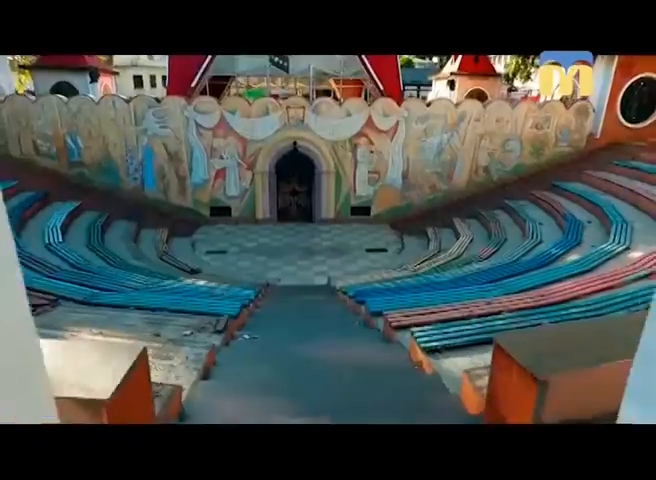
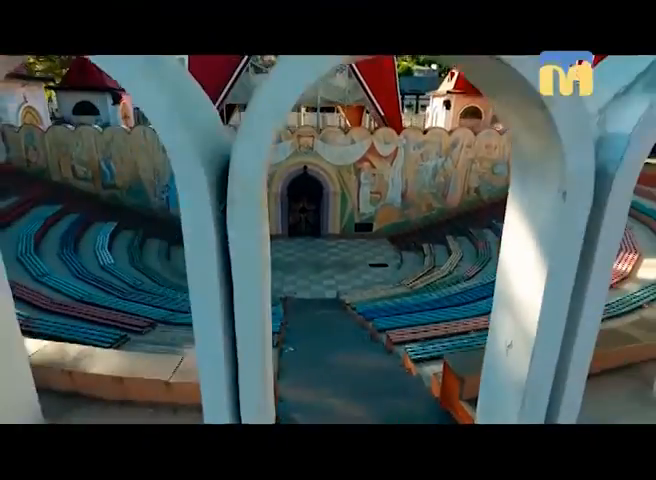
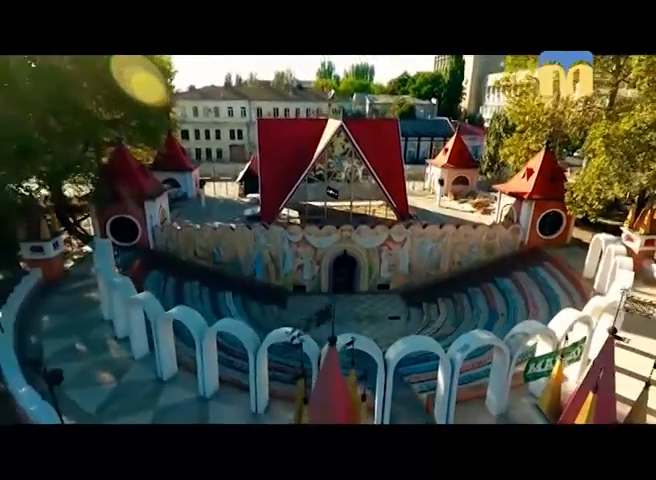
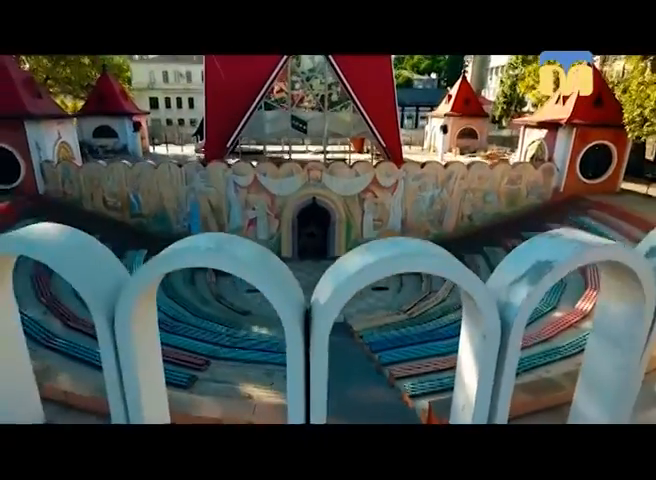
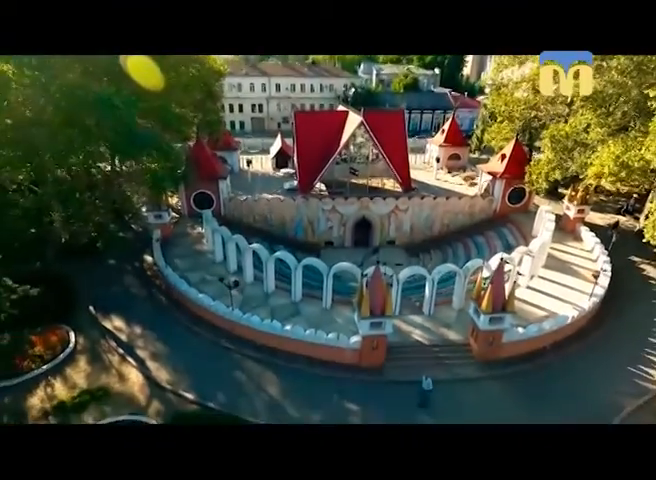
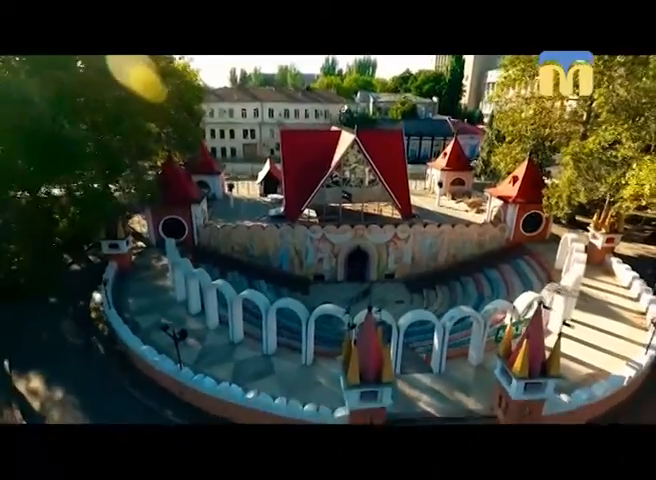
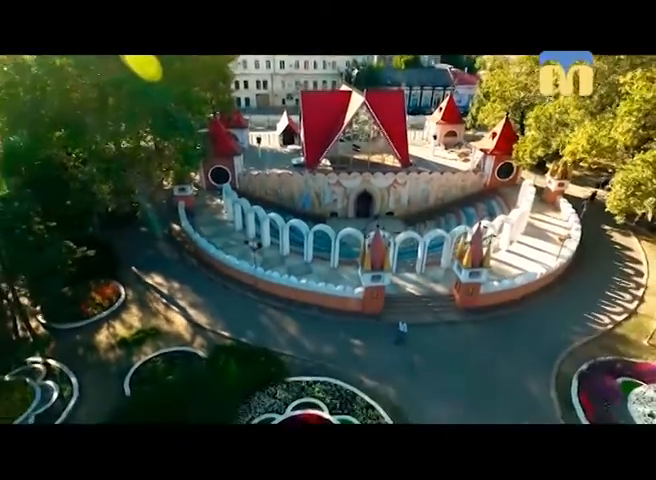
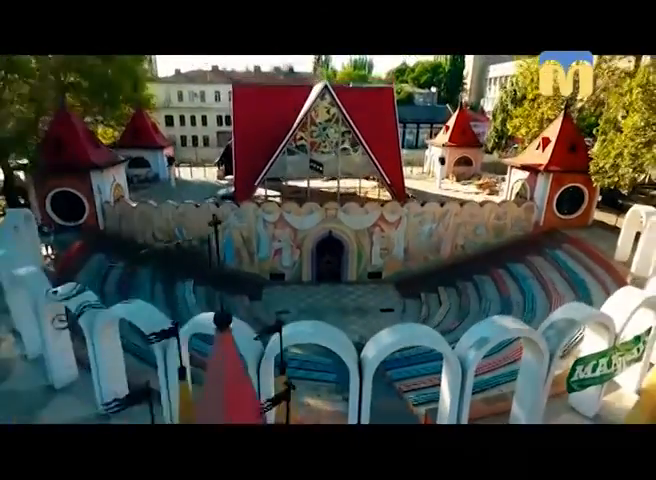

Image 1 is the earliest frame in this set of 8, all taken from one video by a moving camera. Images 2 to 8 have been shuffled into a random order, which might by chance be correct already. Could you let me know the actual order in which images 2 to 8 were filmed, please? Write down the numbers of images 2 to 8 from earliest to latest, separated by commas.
2, 4, 8, 3, 6, 5, 7
